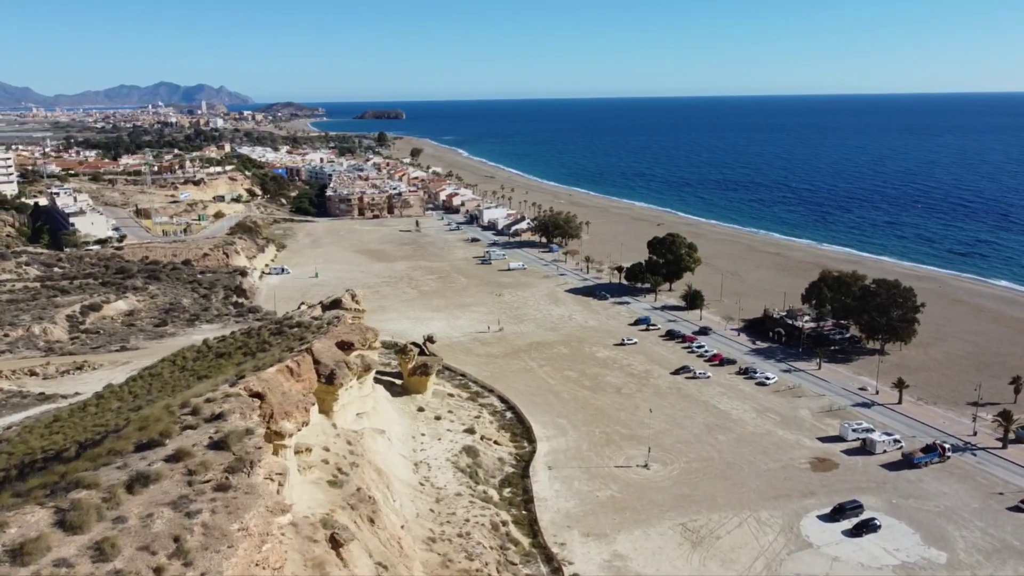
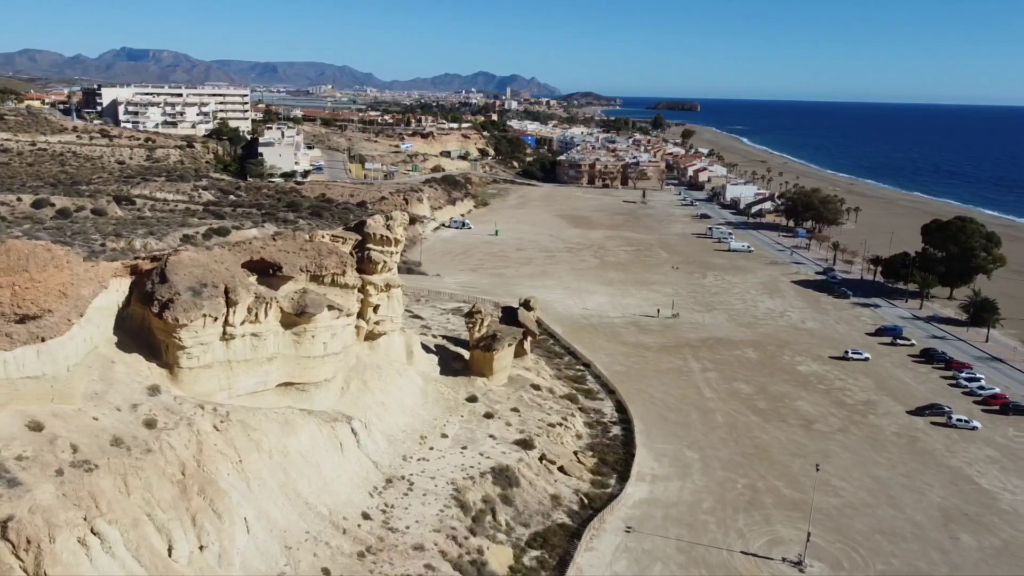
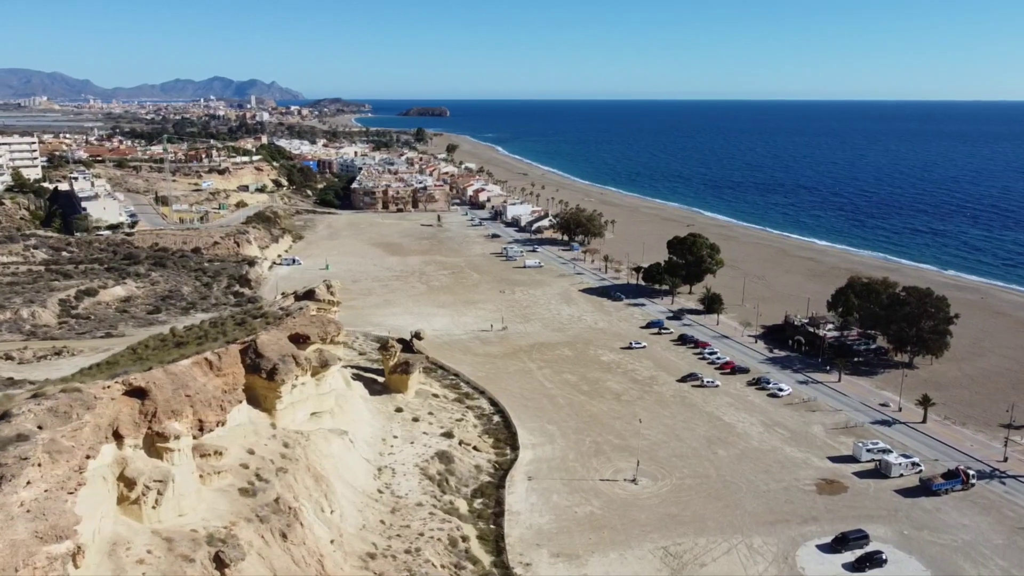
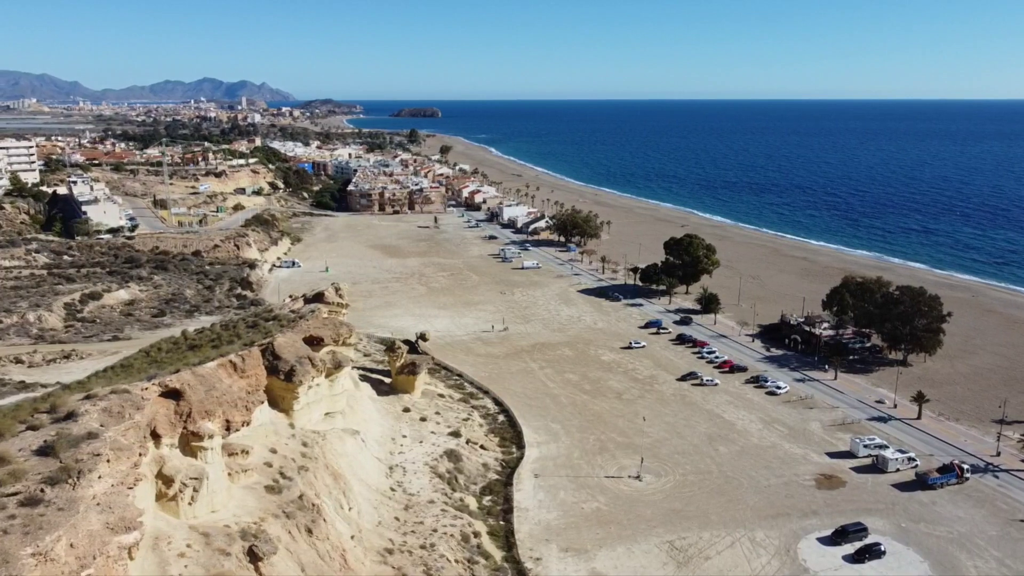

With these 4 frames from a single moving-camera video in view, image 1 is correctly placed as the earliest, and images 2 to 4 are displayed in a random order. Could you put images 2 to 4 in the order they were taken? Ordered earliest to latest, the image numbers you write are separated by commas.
4, 3, 2
